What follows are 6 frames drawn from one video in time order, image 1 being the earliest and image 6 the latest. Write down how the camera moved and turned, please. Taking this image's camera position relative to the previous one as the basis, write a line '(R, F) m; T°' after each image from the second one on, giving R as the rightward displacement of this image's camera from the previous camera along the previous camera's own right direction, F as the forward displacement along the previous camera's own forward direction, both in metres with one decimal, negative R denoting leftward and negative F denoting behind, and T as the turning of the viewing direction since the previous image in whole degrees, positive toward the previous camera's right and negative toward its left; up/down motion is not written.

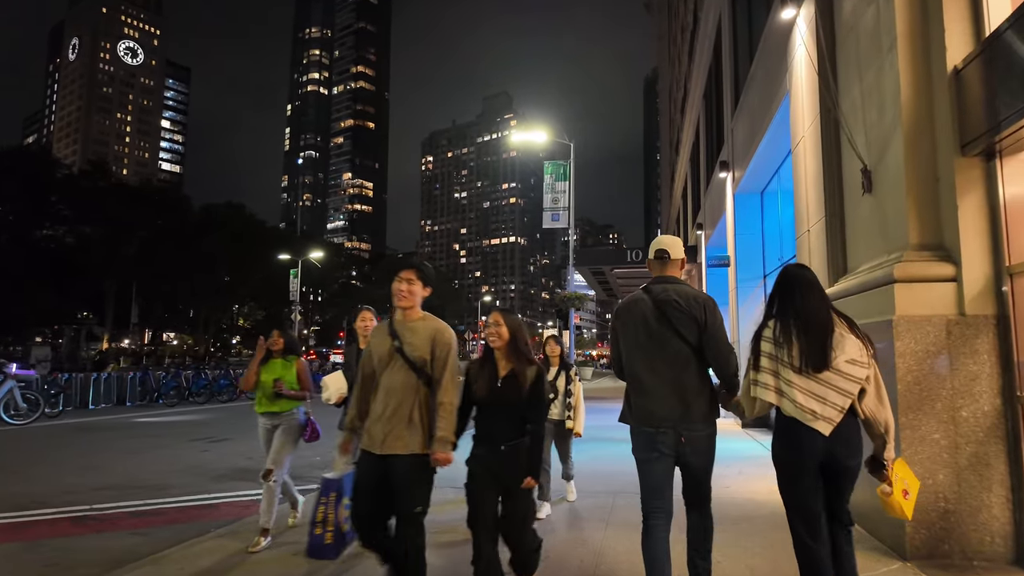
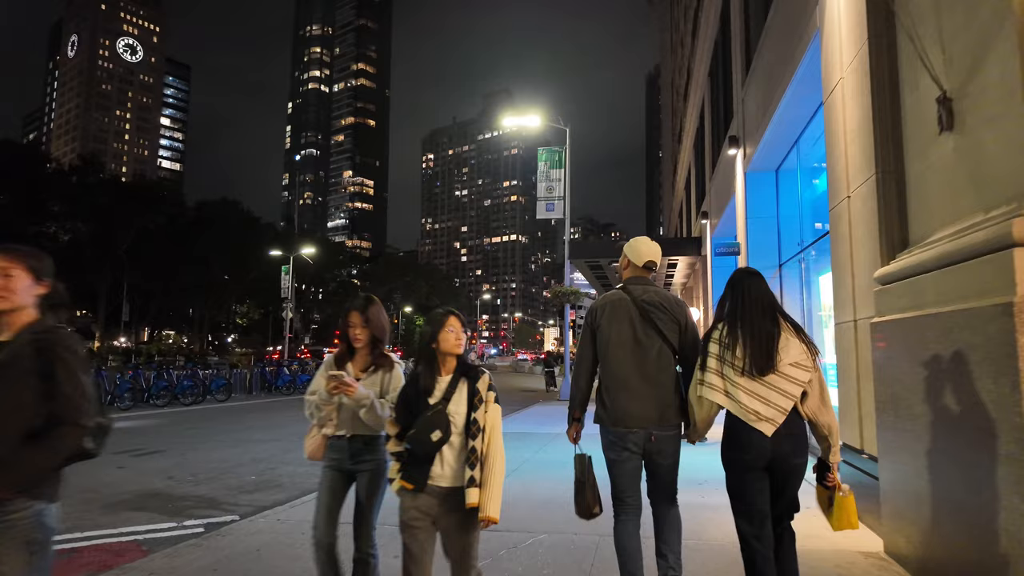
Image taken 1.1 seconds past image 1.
(+0.4, +1.6) m; 0°
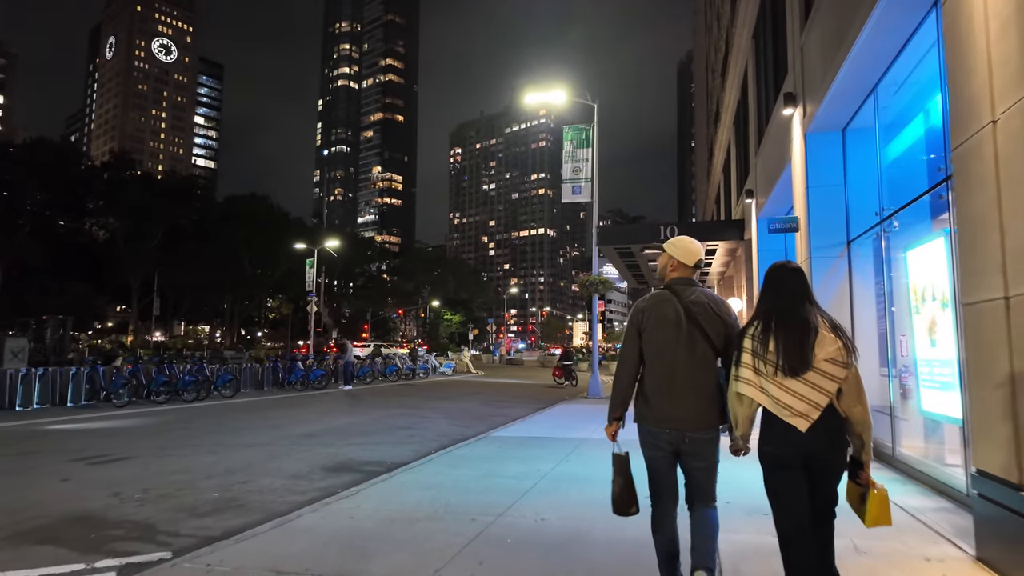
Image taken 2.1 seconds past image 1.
(+0.2, +1.6) m; -3°
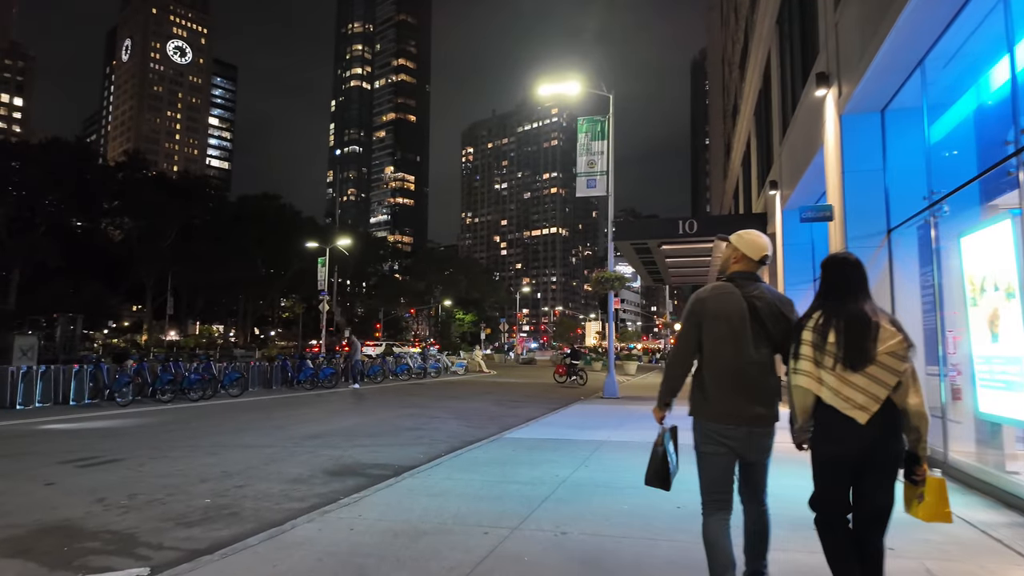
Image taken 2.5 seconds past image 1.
(0.0, +0.6) m; -1°
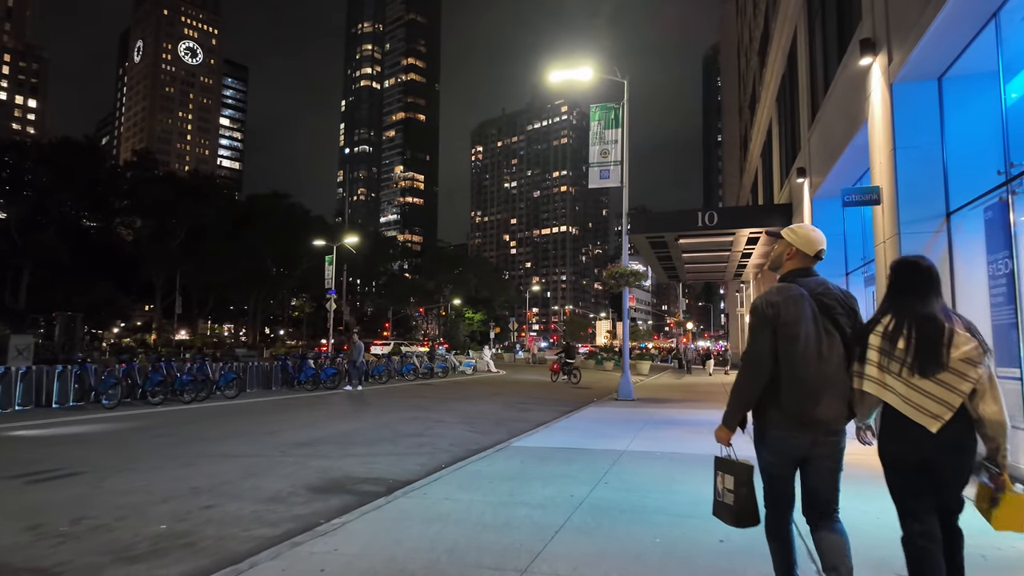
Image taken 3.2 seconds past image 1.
(0.0, +1.0) m; -1°
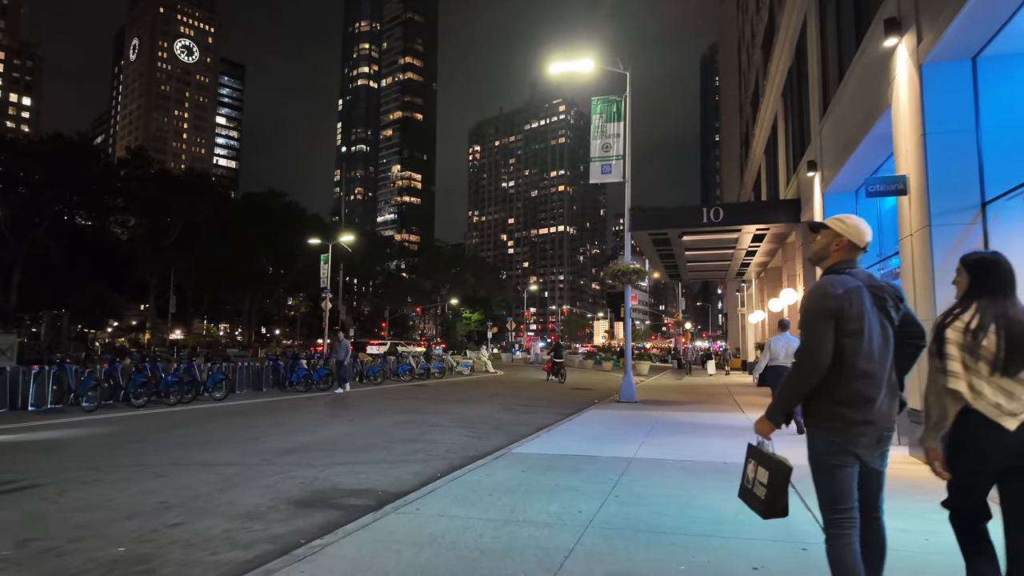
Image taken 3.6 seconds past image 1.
(0.0, +0.6) m; 0°
